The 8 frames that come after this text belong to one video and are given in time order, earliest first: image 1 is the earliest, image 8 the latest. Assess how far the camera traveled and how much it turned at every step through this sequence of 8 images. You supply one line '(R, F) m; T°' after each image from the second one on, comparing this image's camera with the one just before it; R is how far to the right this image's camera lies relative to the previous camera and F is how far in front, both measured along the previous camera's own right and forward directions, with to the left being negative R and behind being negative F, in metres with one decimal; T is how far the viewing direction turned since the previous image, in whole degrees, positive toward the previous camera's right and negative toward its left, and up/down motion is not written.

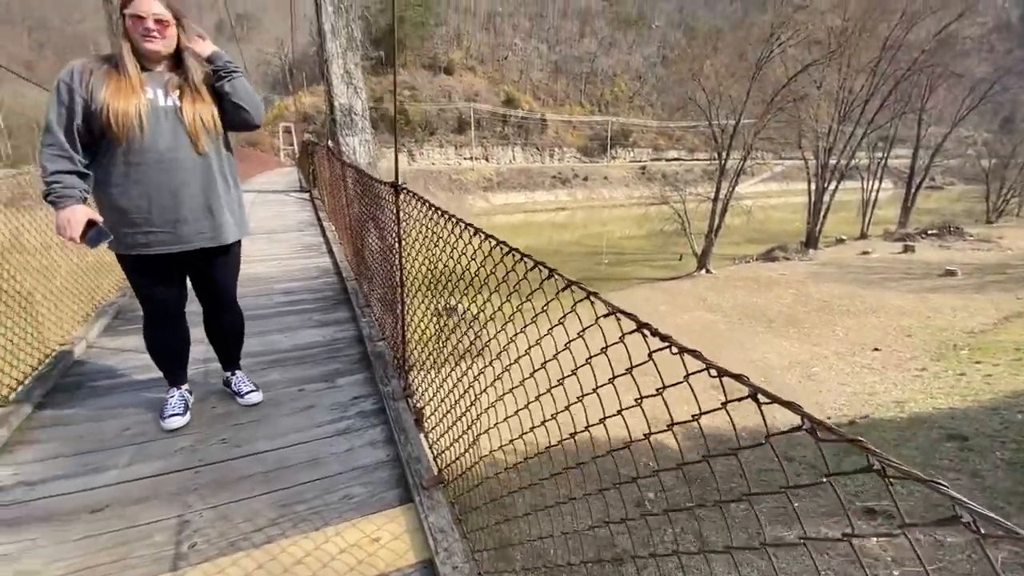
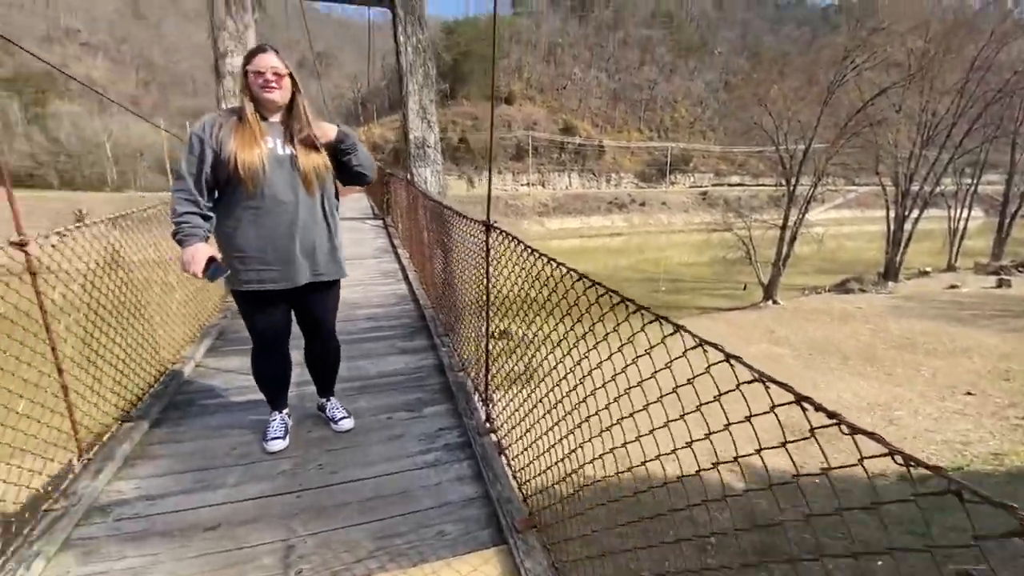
(-0.1, 0.0) m; -4°
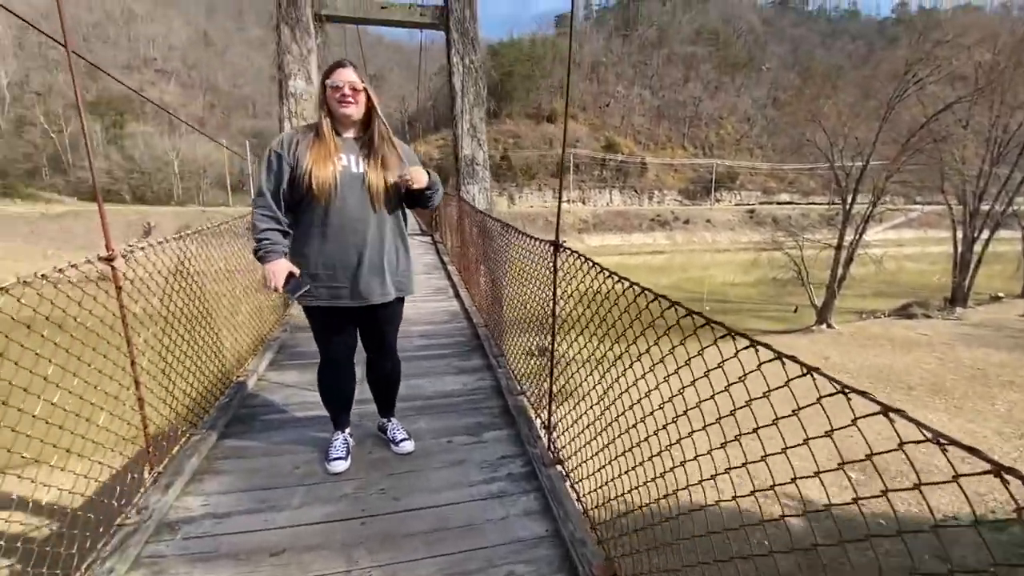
(-0.1, +0.1) m; -3°
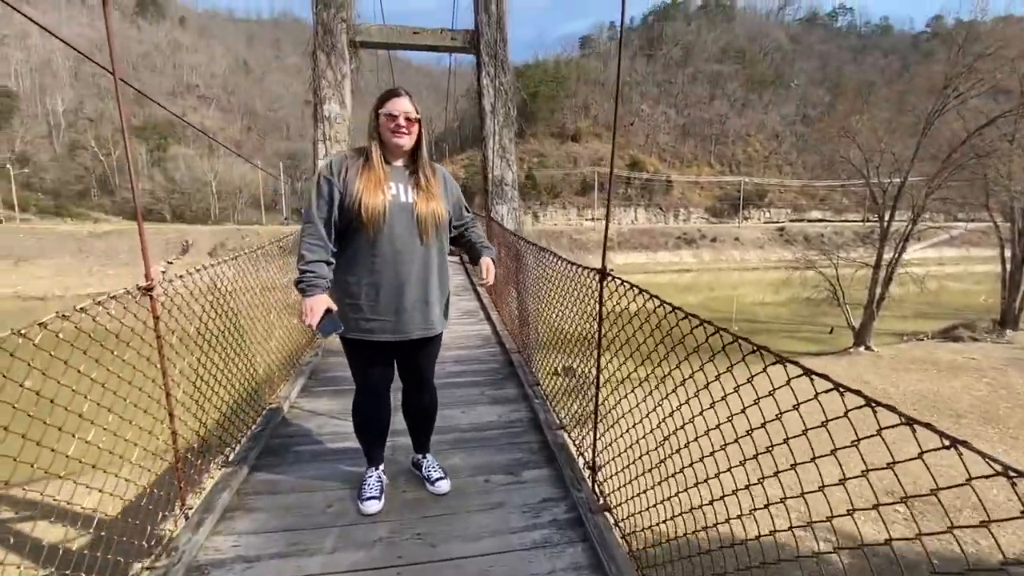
(0.0, +0.1) m; -2°
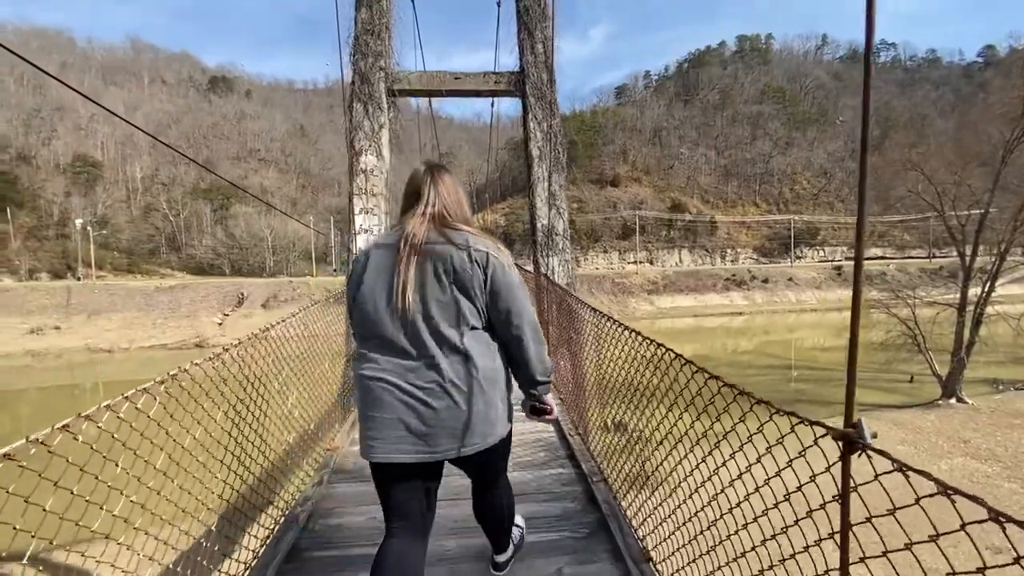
(0.0, +0.4) m; -4°
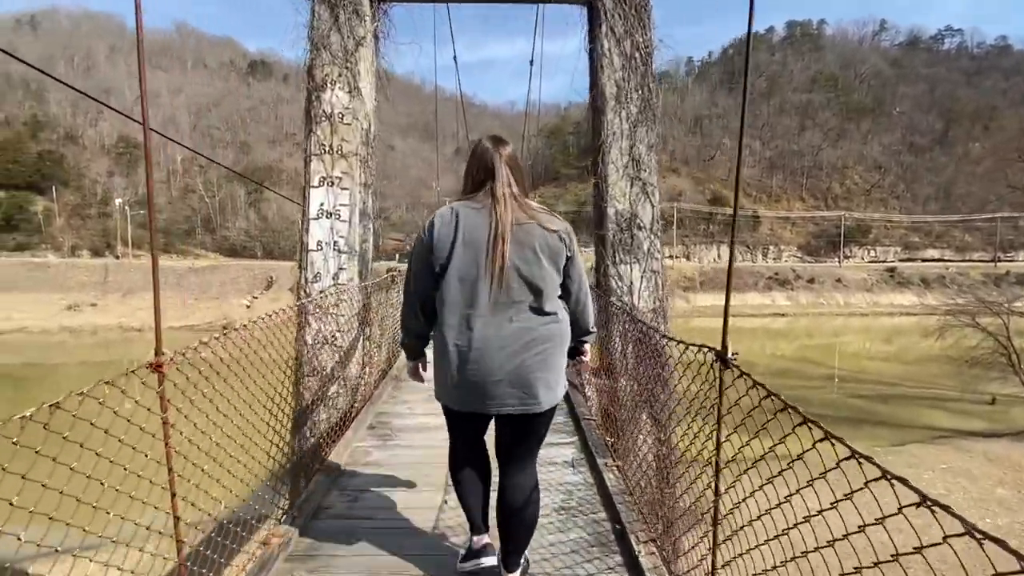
(+0.1, +0.9) m; -3°
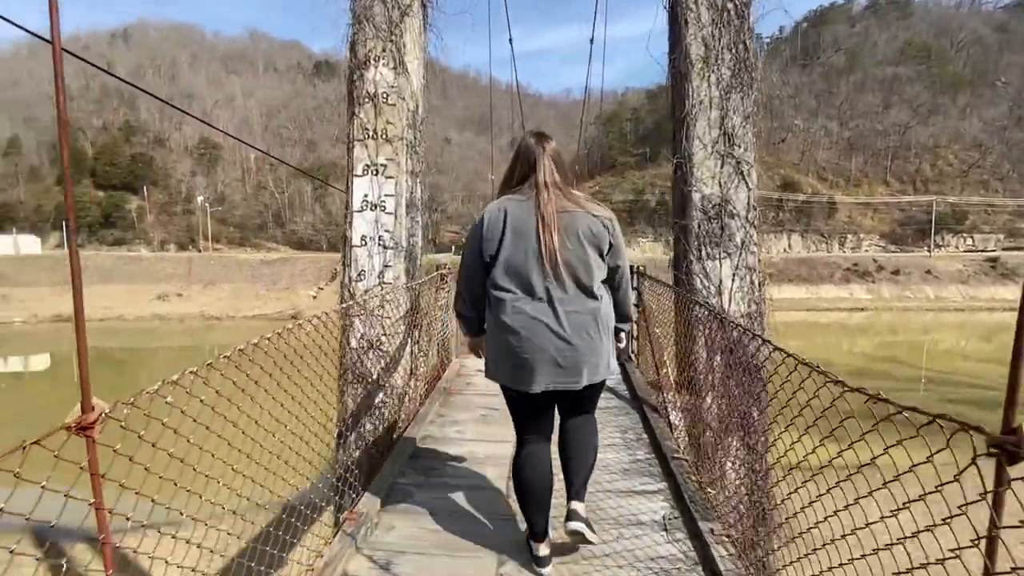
(0.0, +1.0) m; -4°
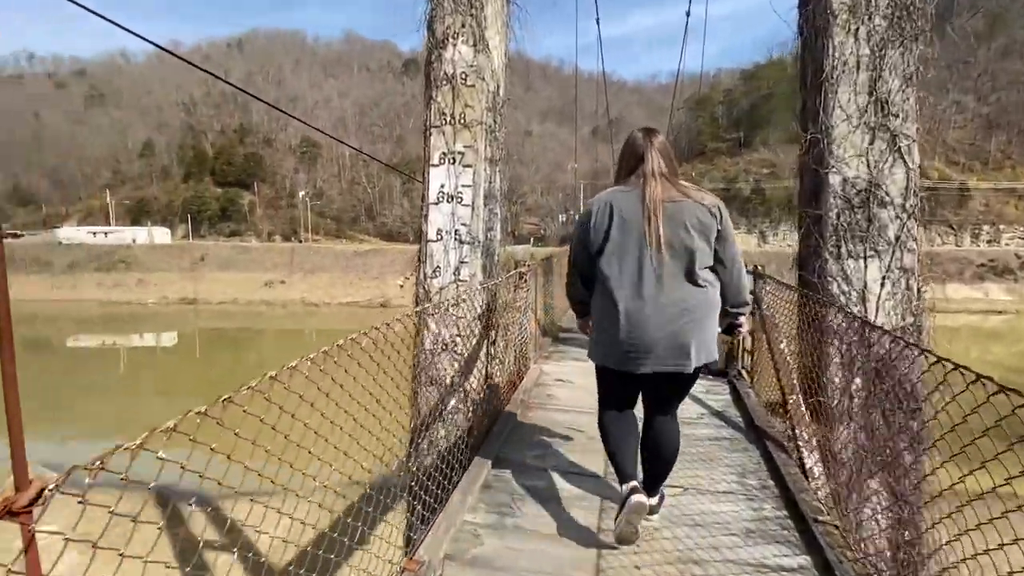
(-0.1, +1.4) m; -6°
